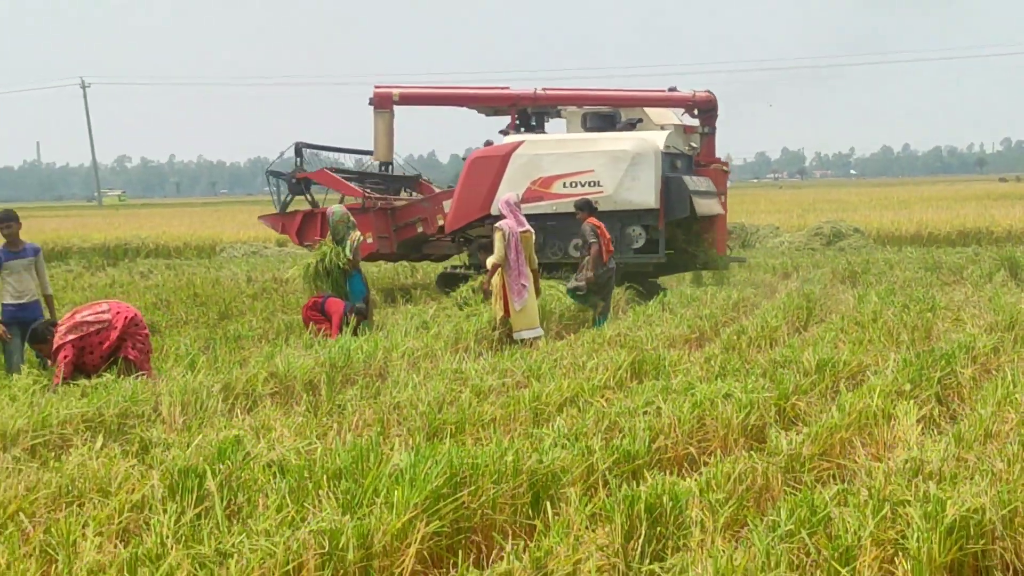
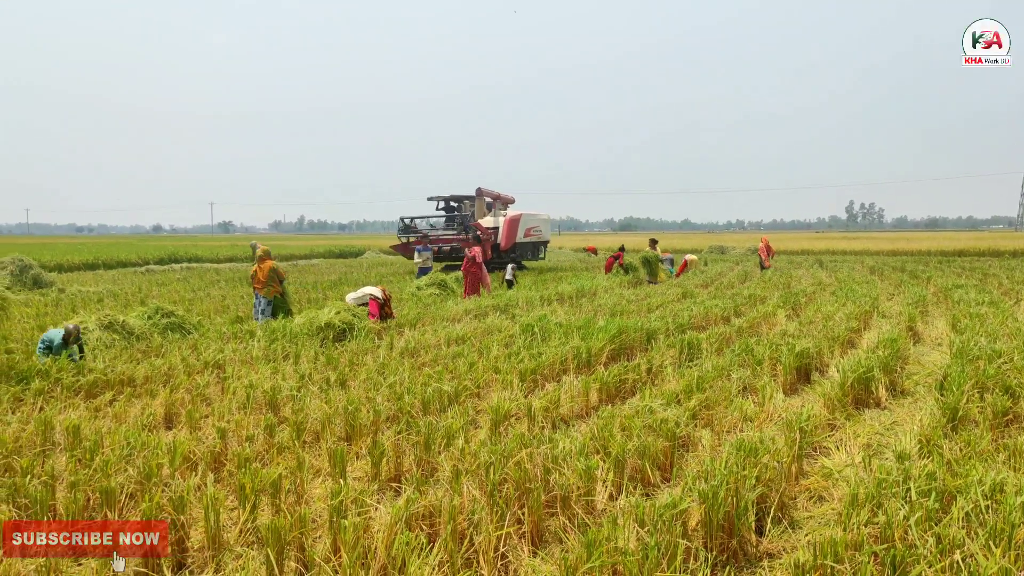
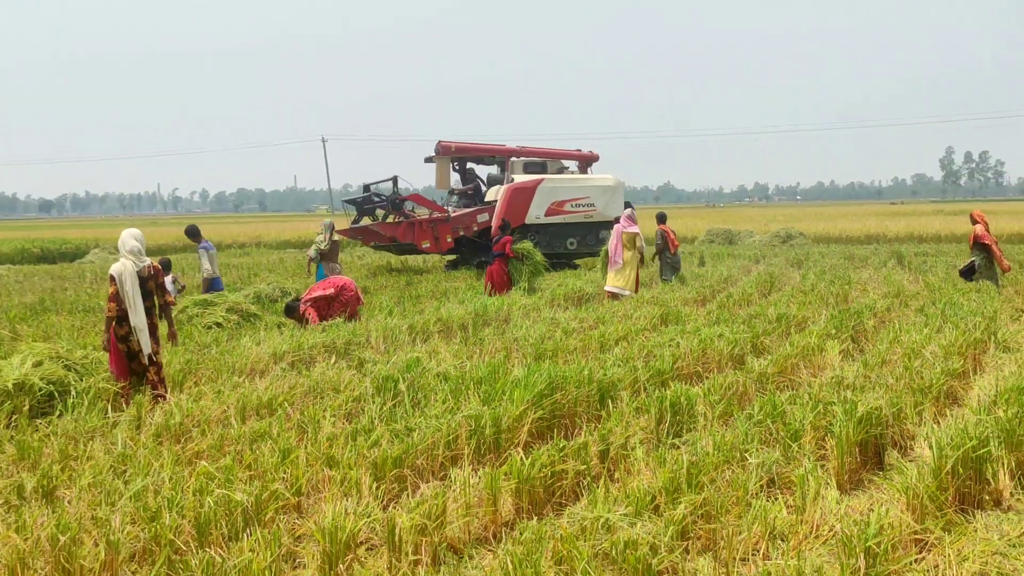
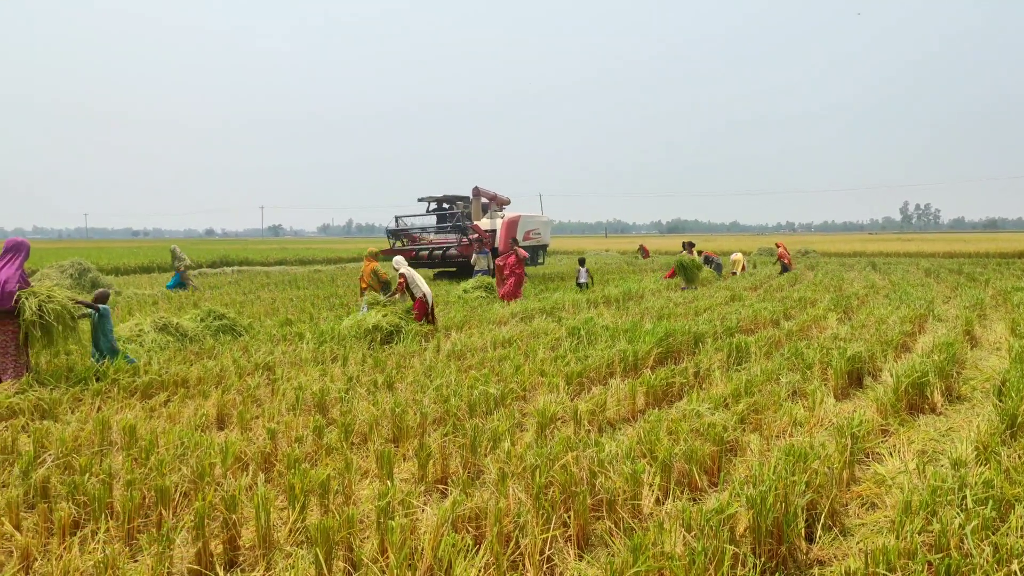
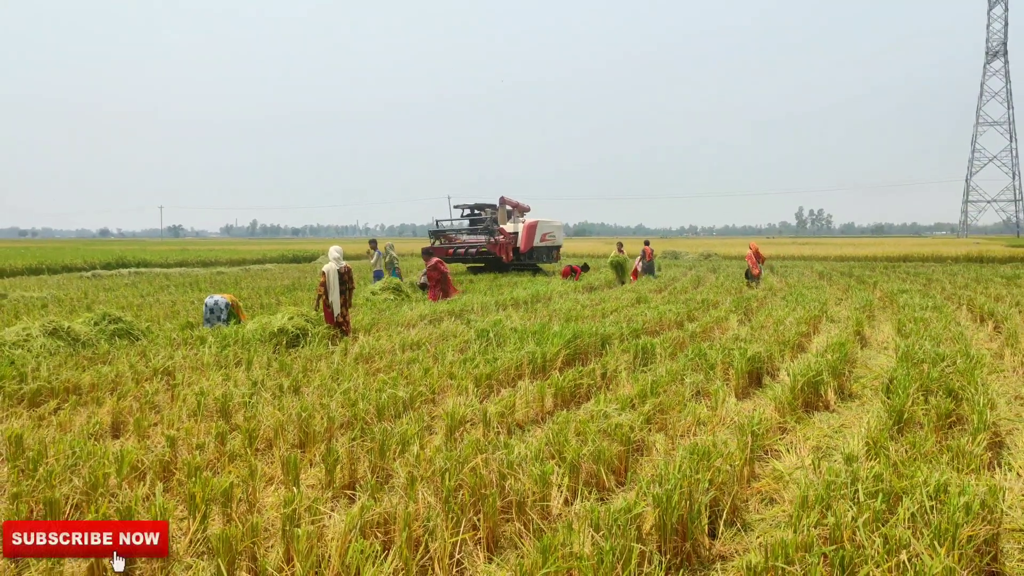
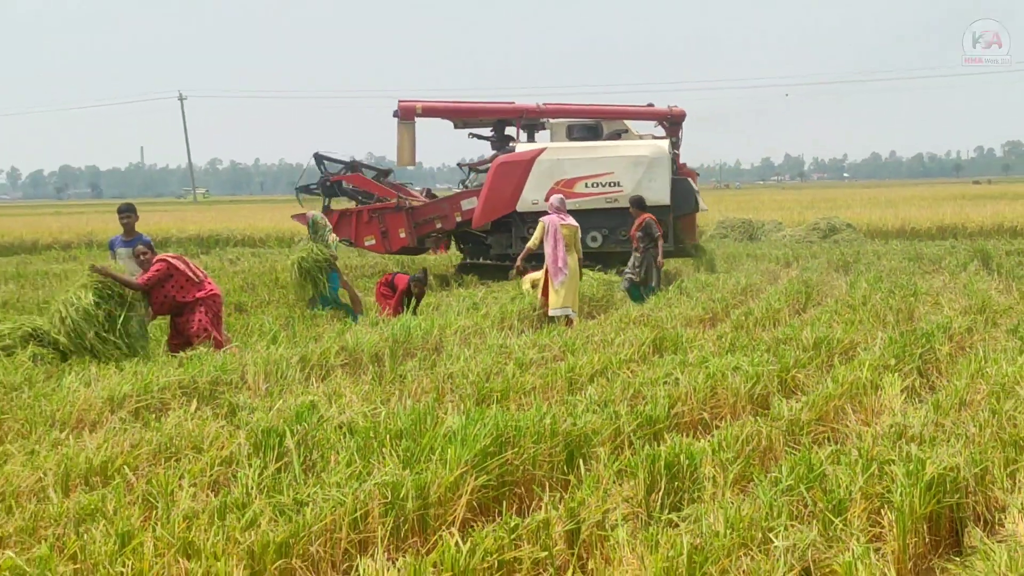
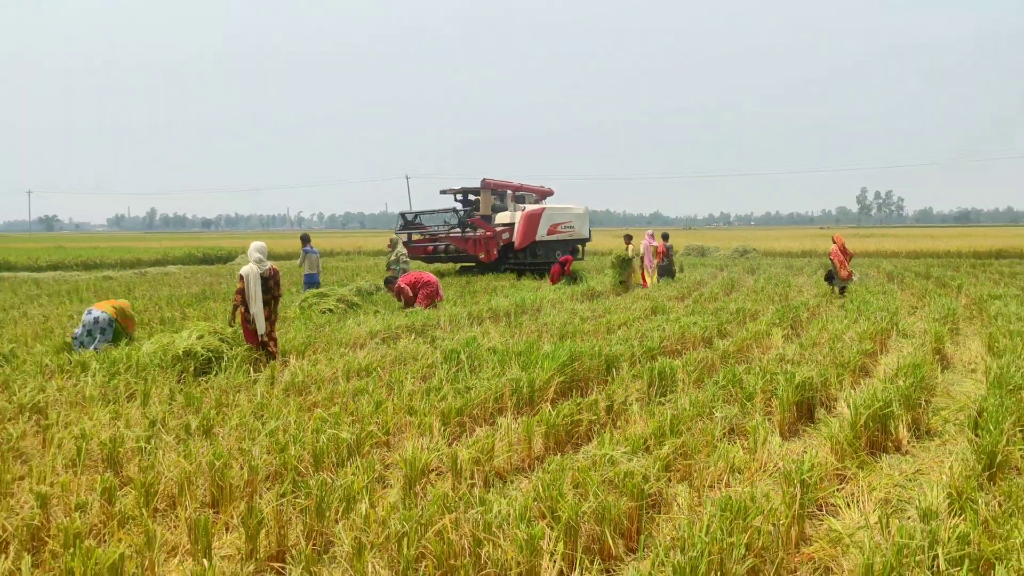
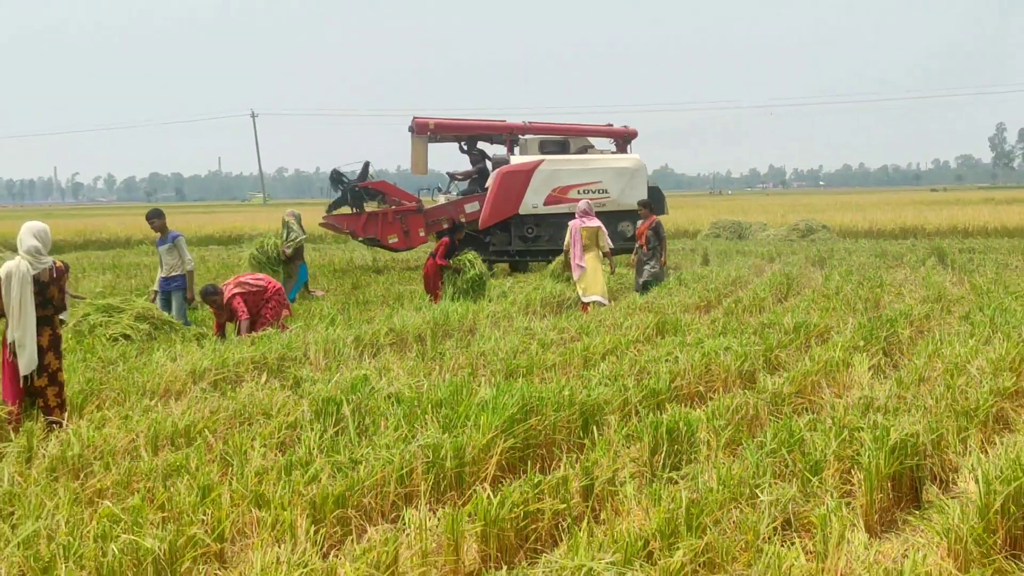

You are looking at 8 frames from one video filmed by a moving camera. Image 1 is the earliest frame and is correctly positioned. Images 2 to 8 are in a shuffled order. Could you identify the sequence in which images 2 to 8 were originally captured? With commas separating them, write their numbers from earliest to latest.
6, 8, 3, 7, 5, 2, 4
